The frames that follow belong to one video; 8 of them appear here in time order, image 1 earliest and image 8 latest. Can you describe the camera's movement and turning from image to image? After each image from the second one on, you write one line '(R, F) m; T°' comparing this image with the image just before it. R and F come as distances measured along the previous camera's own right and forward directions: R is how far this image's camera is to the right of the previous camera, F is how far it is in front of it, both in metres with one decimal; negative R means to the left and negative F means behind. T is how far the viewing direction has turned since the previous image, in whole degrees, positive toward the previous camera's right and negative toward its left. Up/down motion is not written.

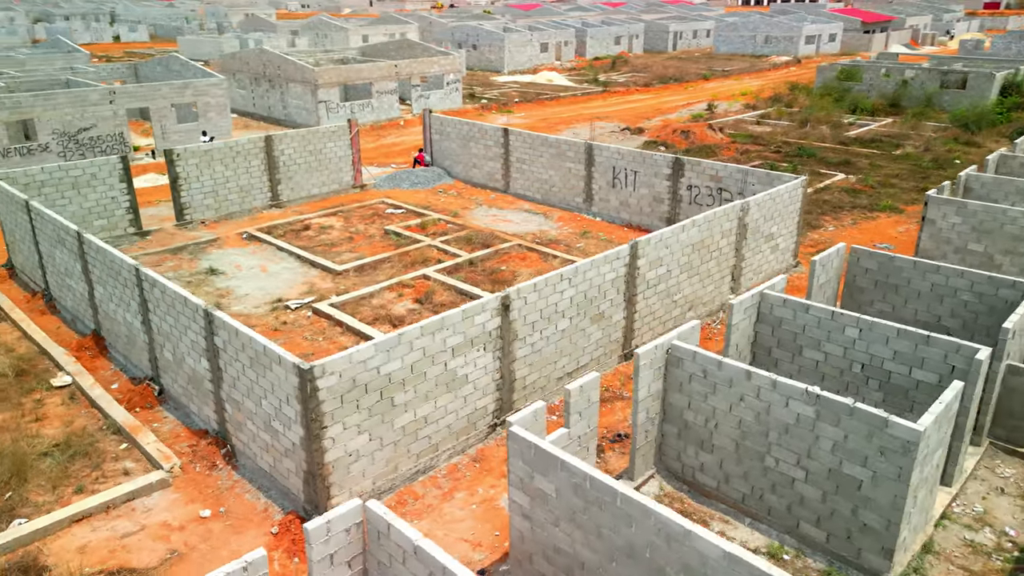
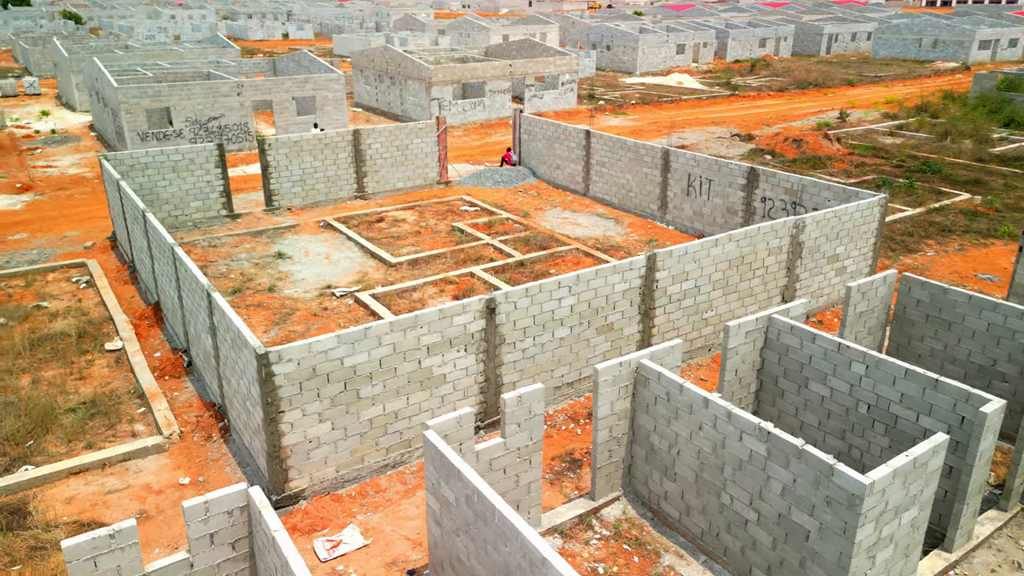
(+2.0, +0.3) m; -11°
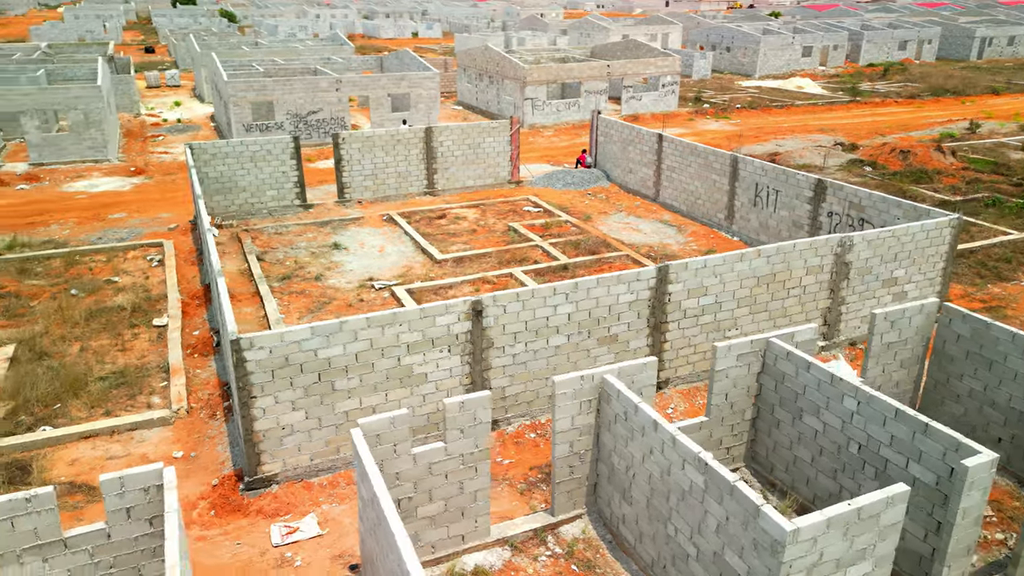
(+1.7, +0.3) m; -9°
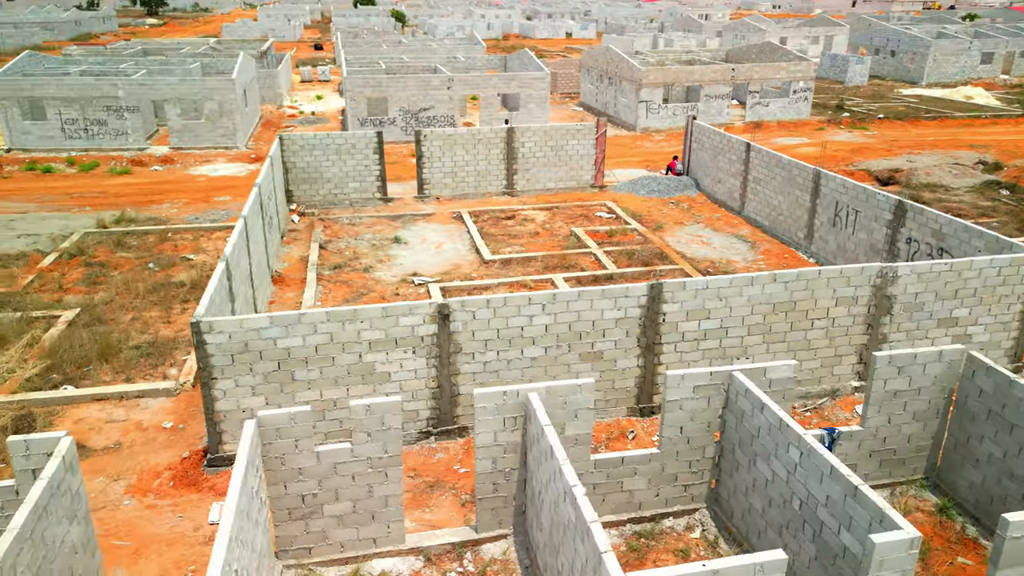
(+2.3, +0.5) m; -11°
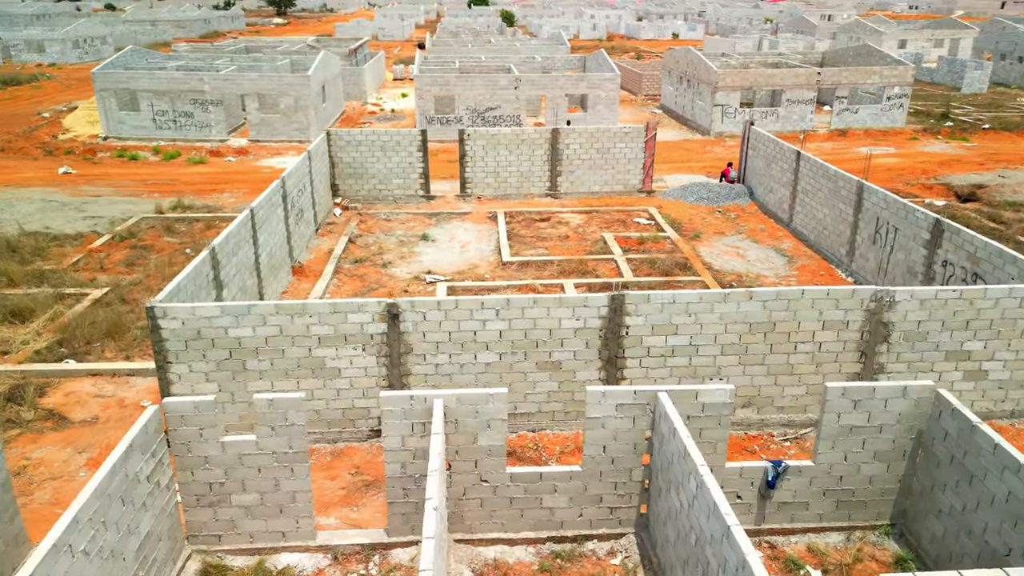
(+1.9, +0.3) m; -8°
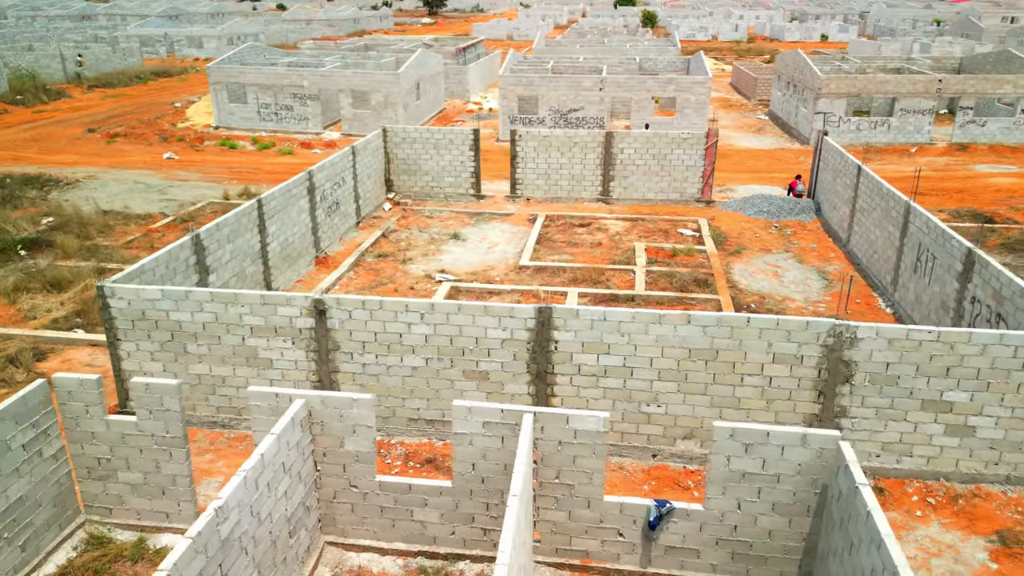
(+2.6, +0.5) m; -10°
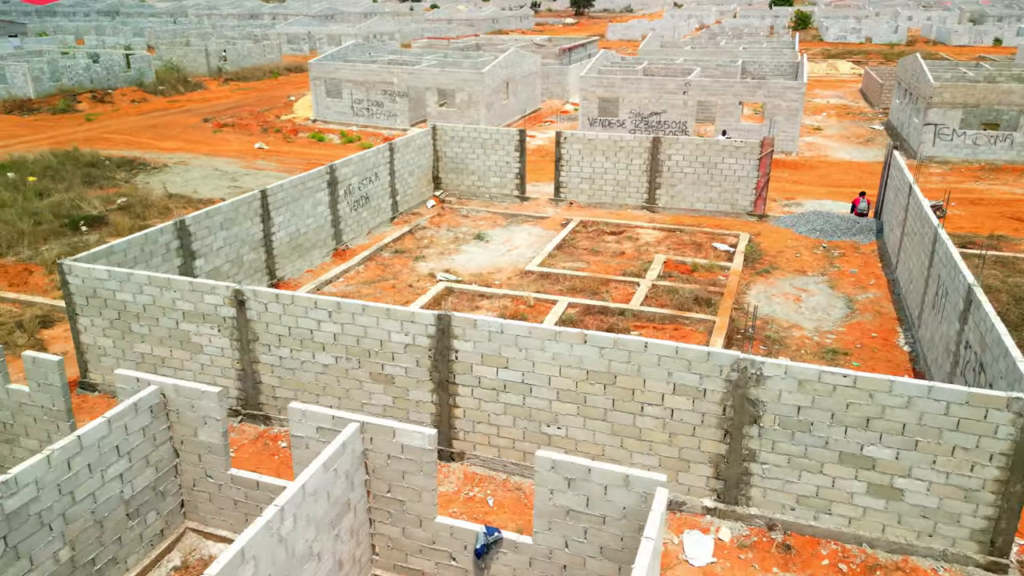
(+2.8, +0.6) m; -10°
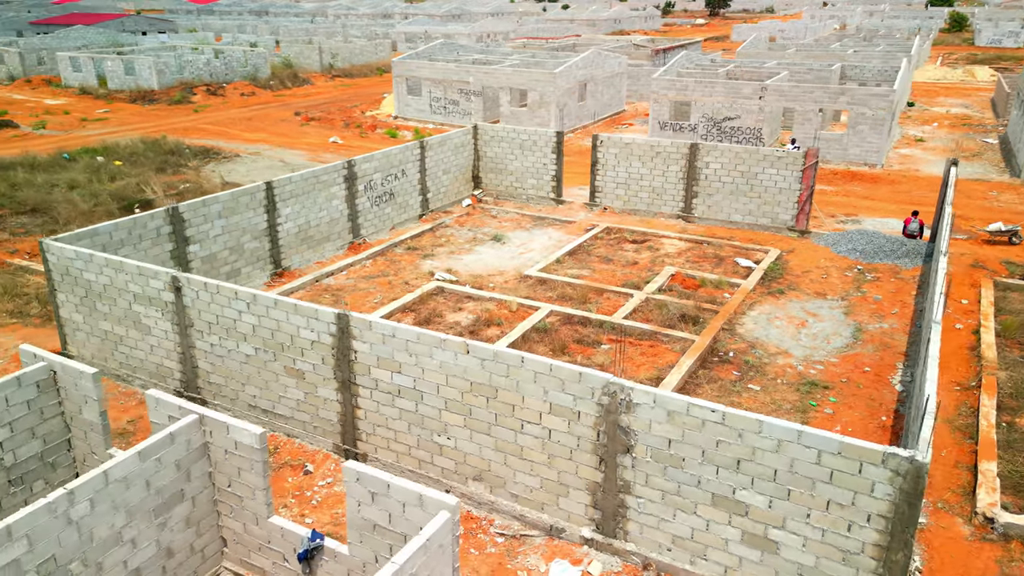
(+2.6, +0.5) m; -9°
